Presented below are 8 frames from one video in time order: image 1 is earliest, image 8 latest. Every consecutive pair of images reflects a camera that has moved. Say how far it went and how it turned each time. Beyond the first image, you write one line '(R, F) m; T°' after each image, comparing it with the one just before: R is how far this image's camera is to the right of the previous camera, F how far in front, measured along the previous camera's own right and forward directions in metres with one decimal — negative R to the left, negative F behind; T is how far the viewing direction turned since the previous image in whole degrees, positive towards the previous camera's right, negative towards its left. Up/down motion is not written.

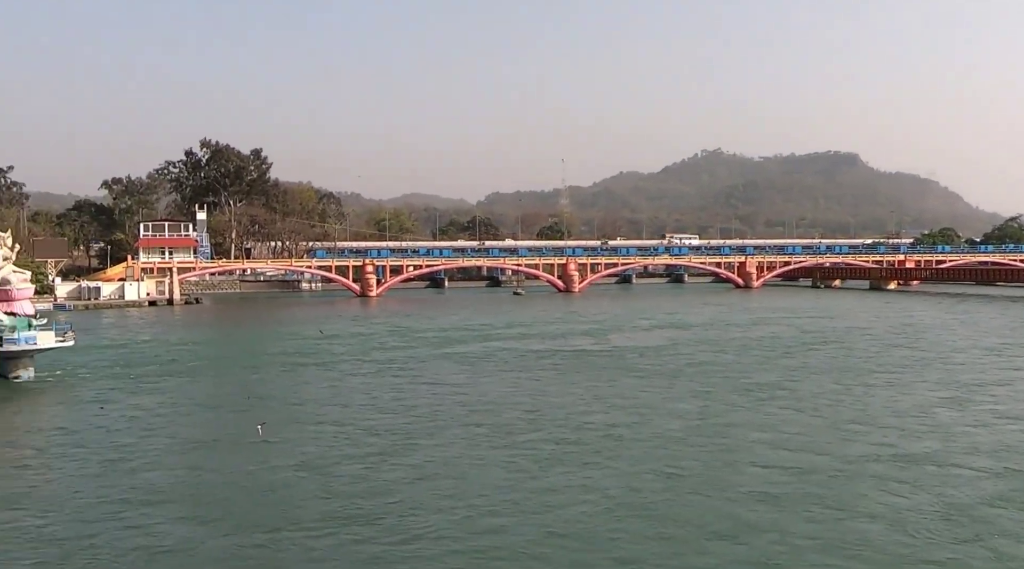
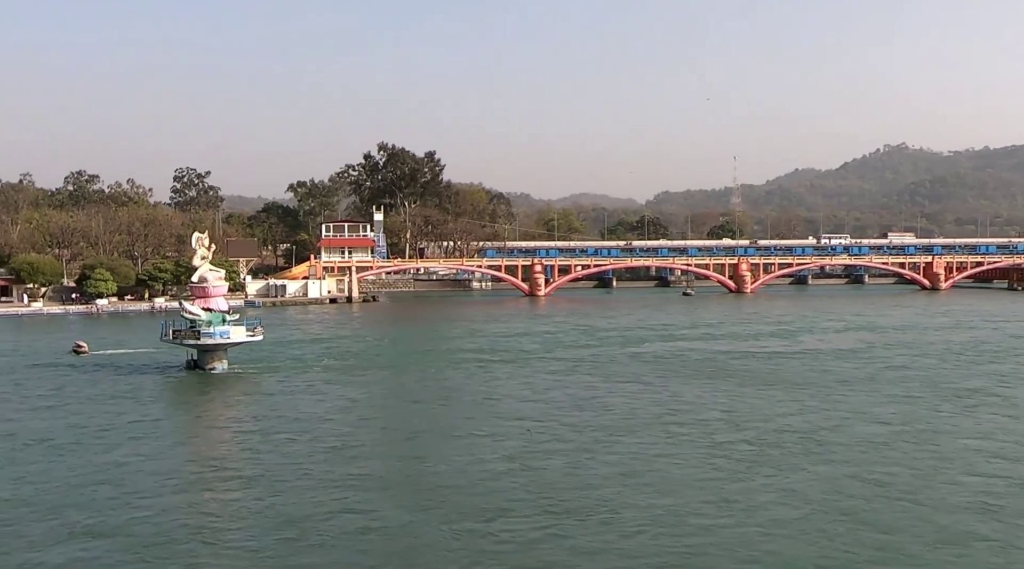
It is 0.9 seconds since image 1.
(-0.5, -0.4) m; -9°
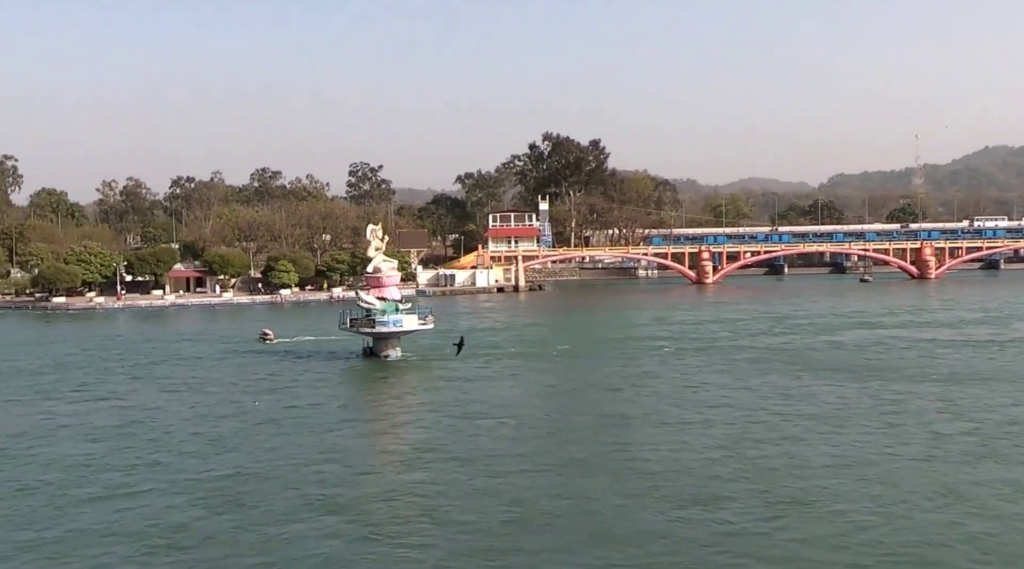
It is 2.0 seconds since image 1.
(-0.7, -0.1) m; -9°
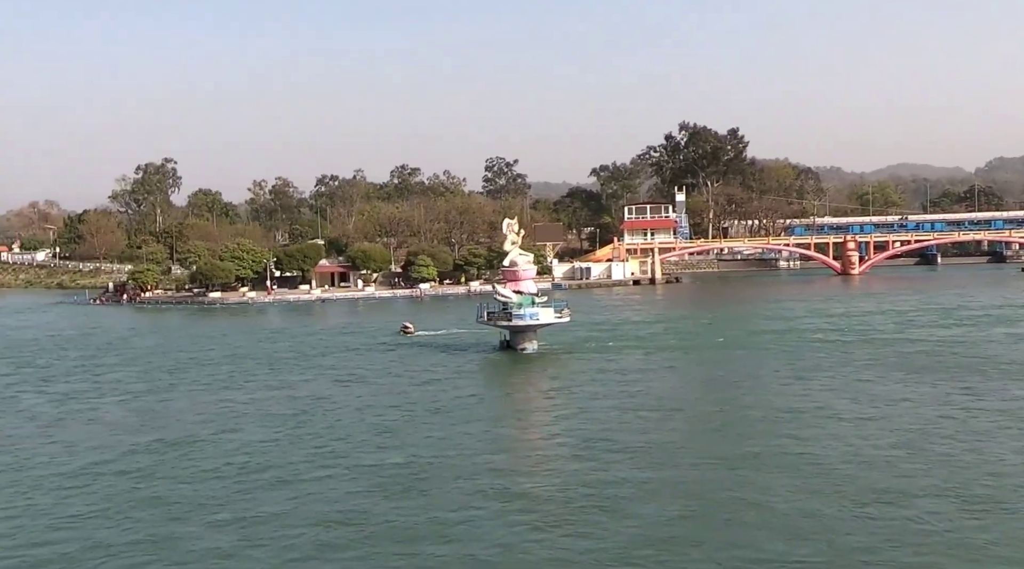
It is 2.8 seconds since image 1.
(-0.5, +0.3) m; -7°
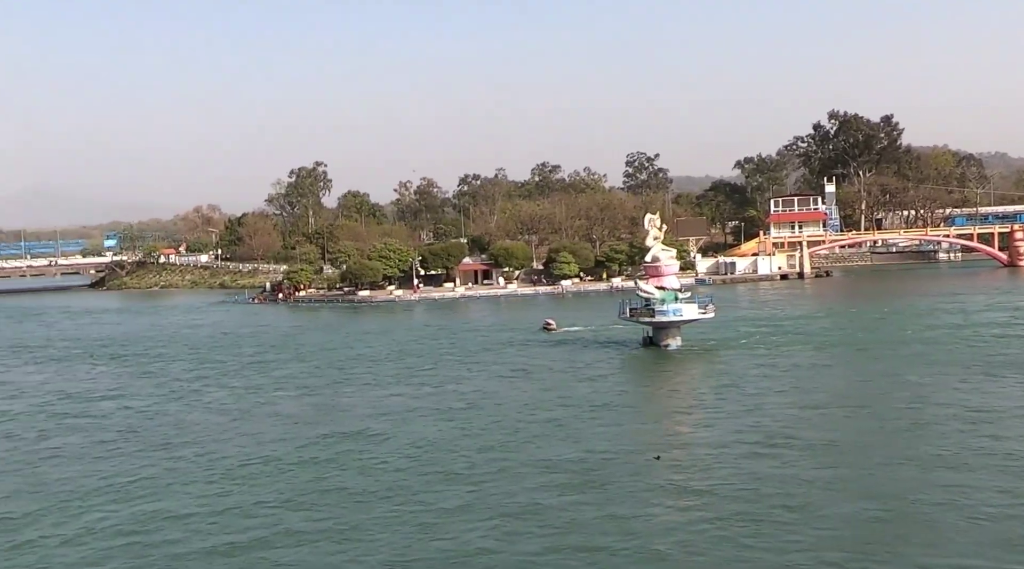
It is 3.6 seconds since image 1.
(+0.4, -0.2) m; -8°
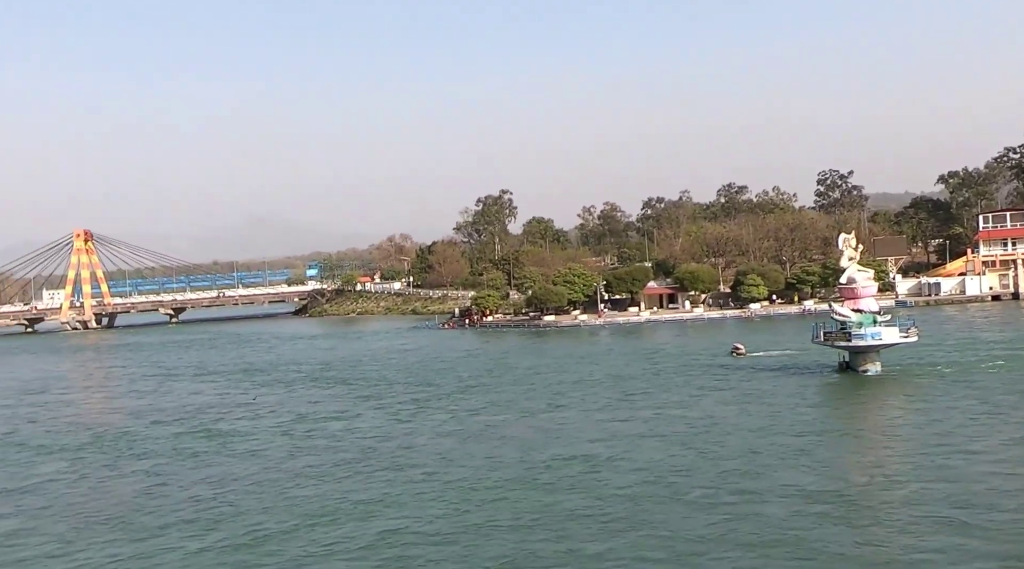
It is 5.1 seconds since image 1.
(-0.1, +0.5) m; -10°
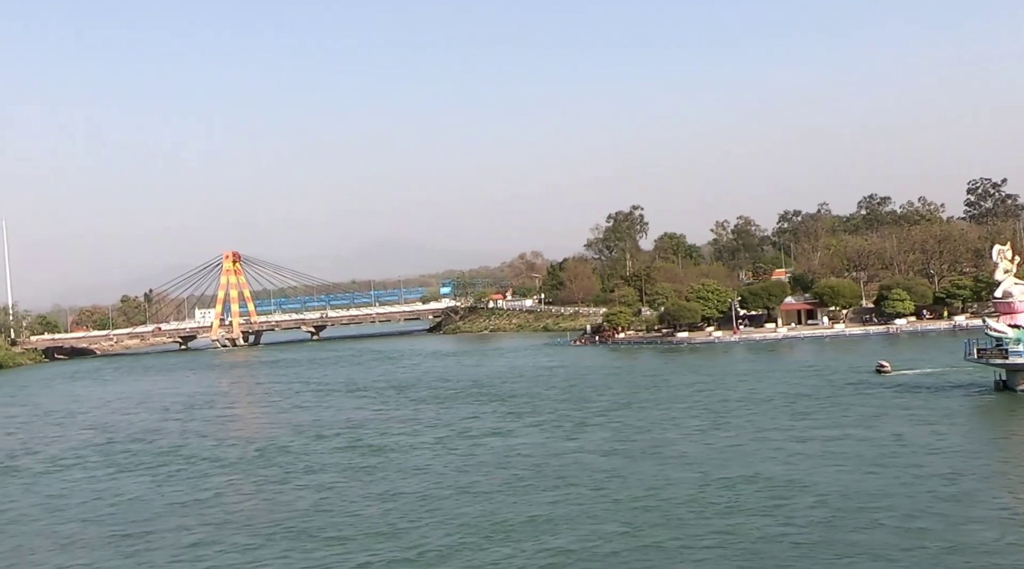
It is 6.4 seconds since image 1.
(-0.5, +0.1) m; -7°
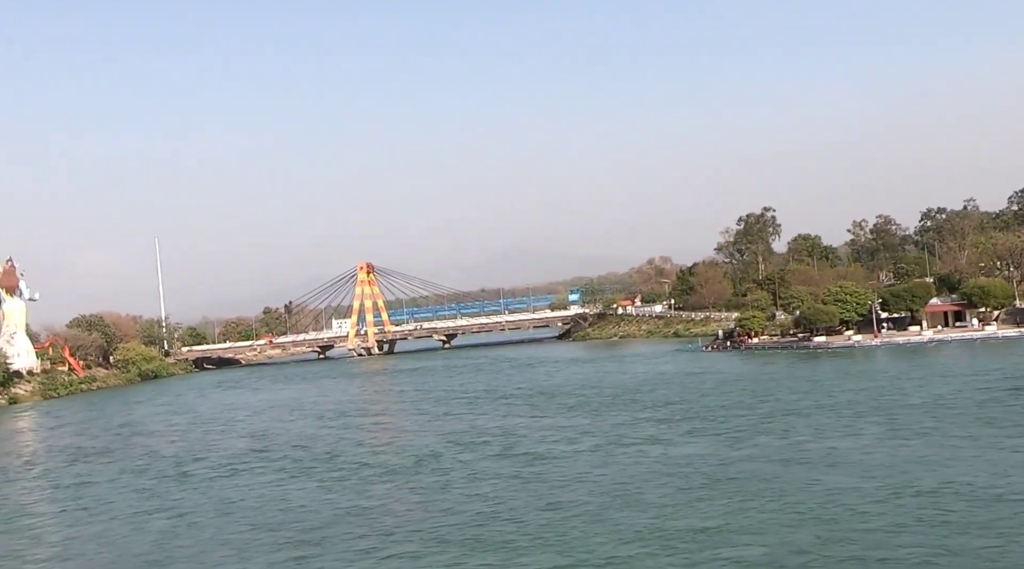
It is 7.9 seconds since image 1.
(-0.5, +0.5) m; -7°
